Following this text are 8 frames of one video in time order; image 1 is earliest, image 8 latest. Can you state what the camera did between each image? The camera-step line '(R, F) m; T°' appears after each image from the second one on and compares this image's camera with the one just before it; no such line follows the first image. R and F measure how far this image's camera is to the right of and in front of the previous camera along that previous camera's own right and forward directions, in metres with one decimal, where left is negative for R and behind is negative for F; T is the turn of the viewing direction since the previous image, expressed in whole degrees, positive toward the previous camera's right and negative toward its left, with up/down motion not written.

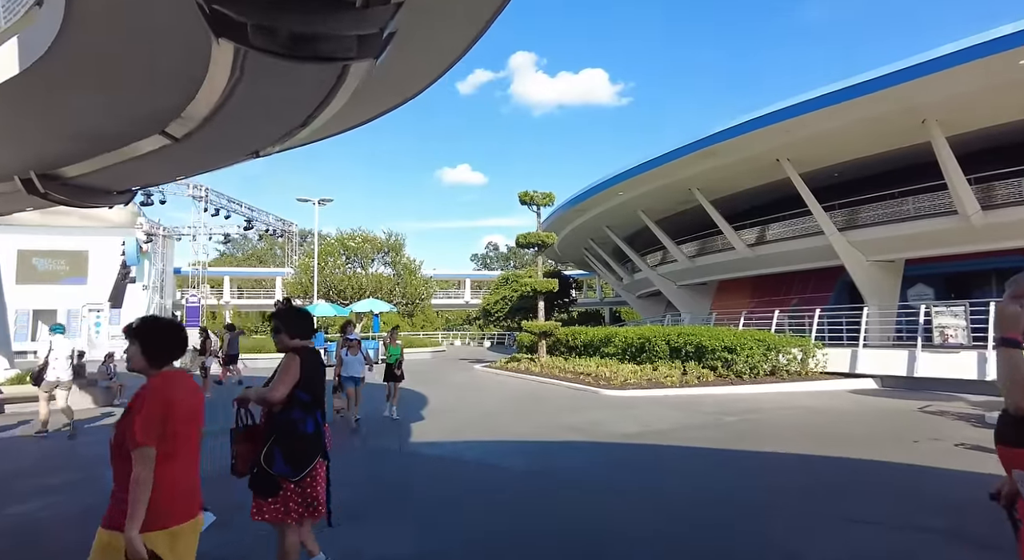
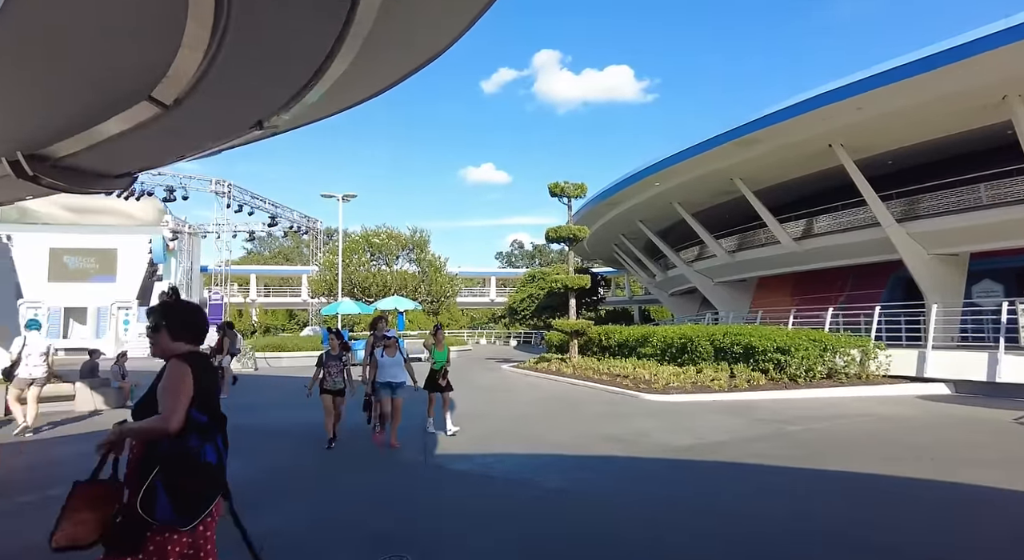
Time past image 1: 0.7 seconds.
(-0.2, +0.9) m; -2°
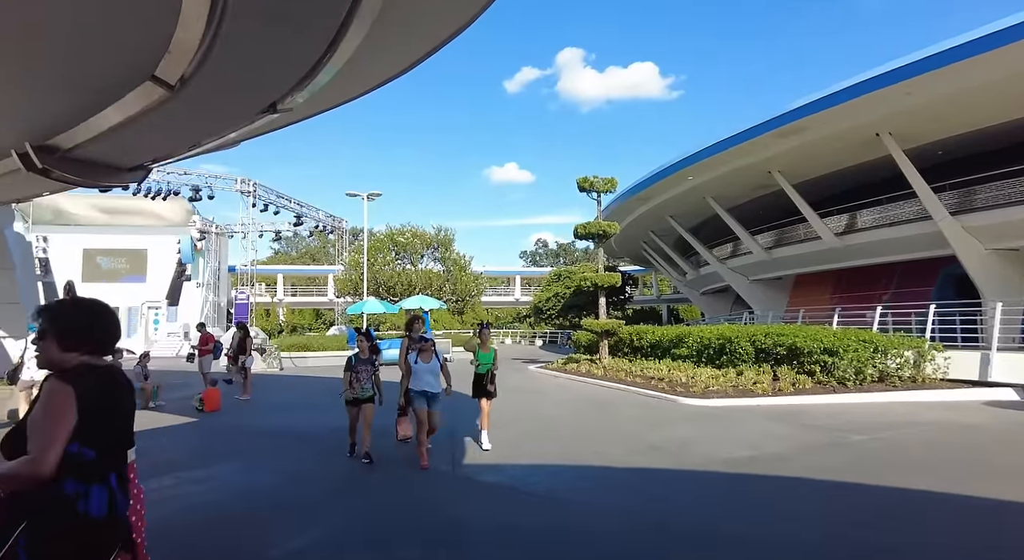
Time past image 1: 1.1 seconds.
(-0.1, +0.5) m; -2°
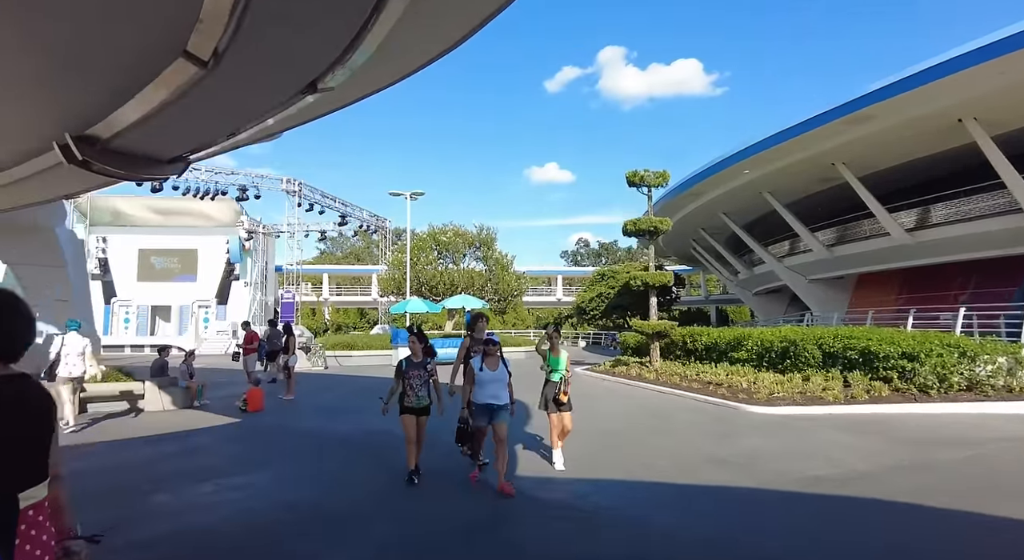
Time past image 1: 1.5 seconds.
(-0.2, +0.5) m; -4°
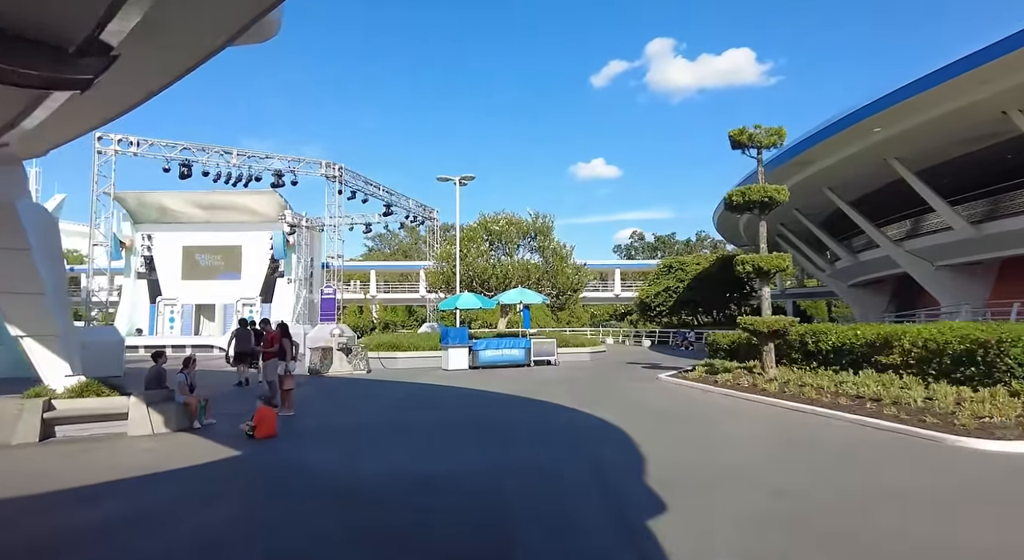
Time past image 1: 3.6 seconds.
(-0.6, +2.8) m; -5°
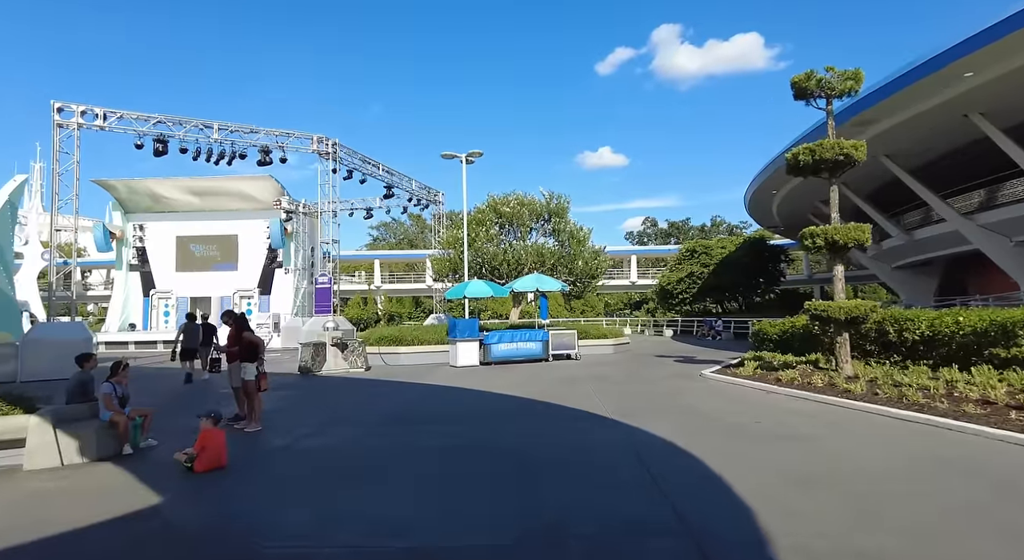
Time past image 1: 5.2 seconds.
(-0.2, +2.2) m; -1°
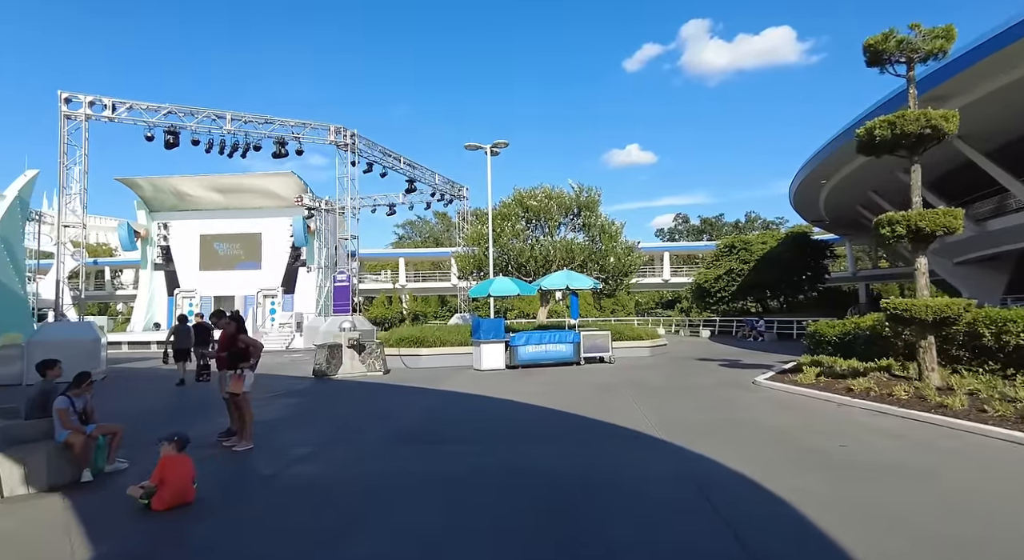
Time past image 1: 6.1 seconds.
(0.0, +1.2) m; -3°
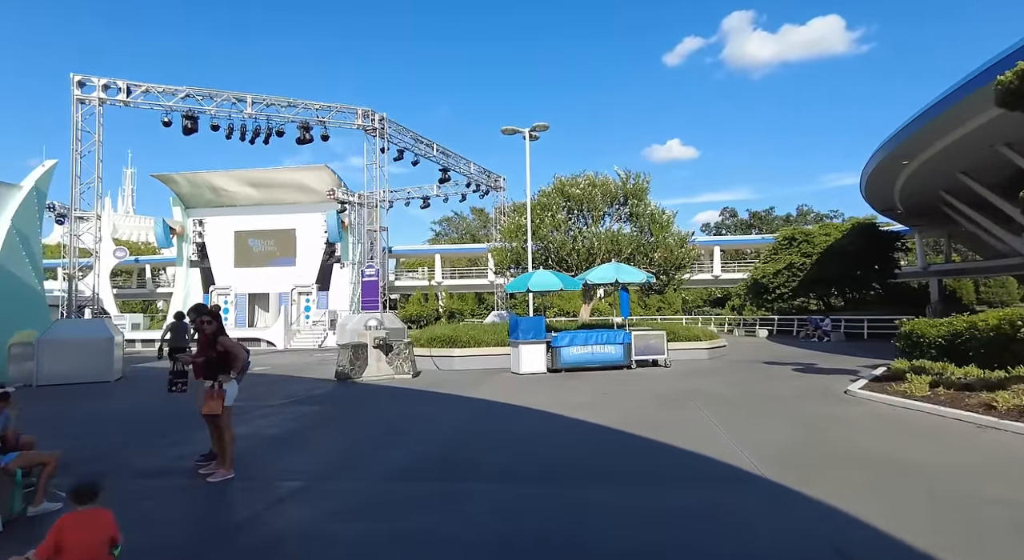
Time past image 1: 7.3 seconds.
(-0.1, +1.7) m; -4°
